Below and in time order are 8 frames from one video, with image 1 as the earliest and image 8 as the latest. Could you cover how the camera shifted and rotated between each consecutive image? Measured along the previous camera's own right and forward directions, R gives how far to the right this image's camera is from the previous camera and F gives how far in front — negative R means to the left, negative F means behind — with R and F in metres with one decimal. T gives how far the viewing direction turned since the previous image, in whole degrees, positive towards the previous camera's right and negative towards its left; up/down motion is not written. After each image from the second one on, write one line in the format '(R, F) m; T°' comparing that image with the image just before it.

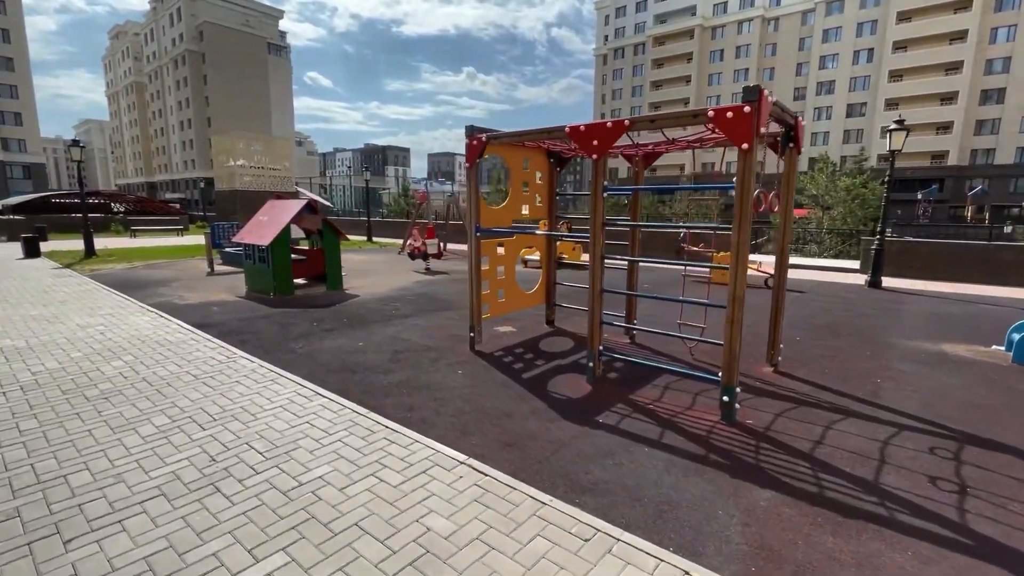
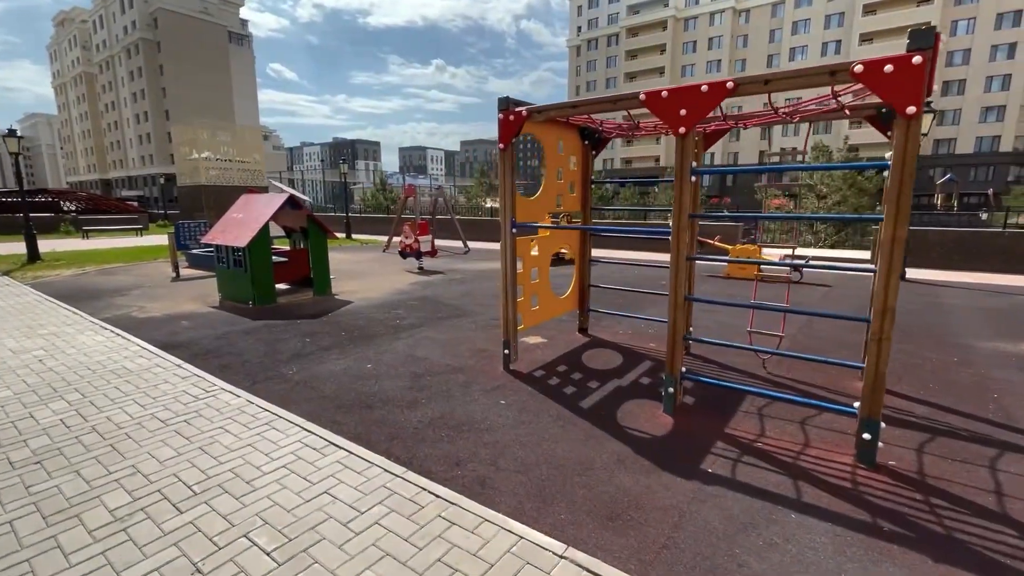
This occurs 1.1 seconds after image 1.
(-0.7, +1.0) m; +3°
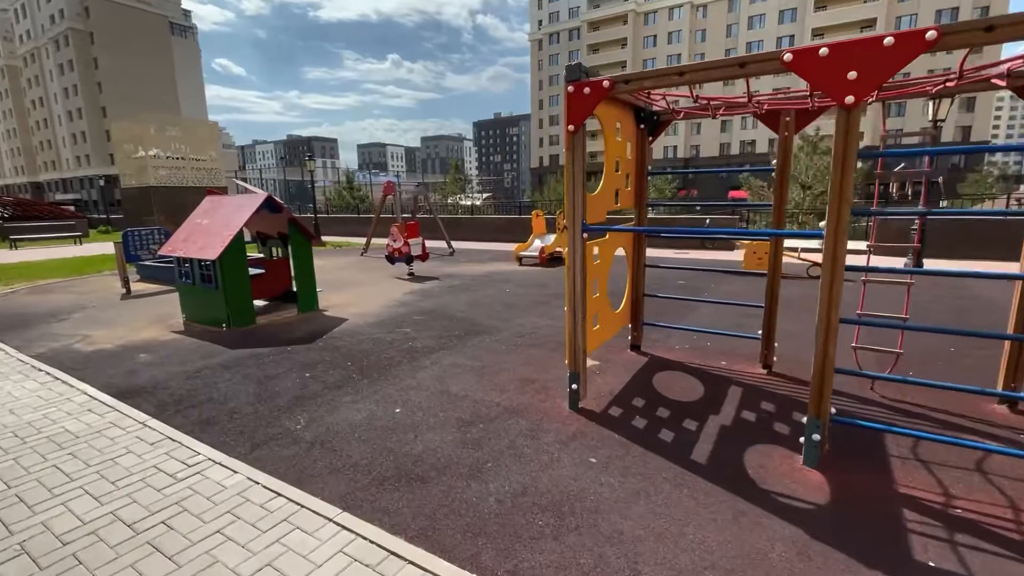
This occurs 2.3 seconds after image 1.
(-0.8, +1.0) m; +4°
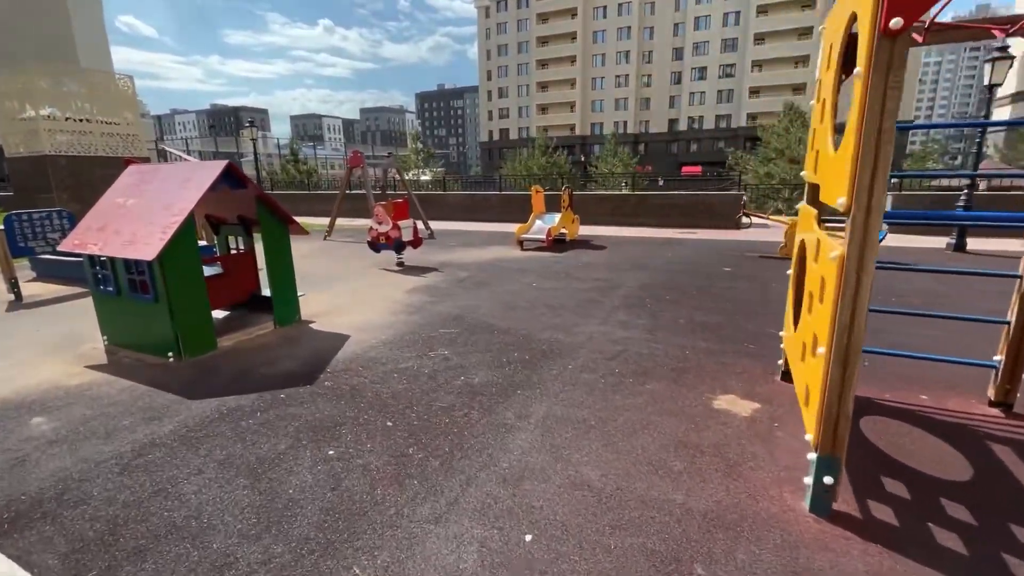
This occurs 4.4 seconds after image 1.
(-1.3, +1.8) m; +6°
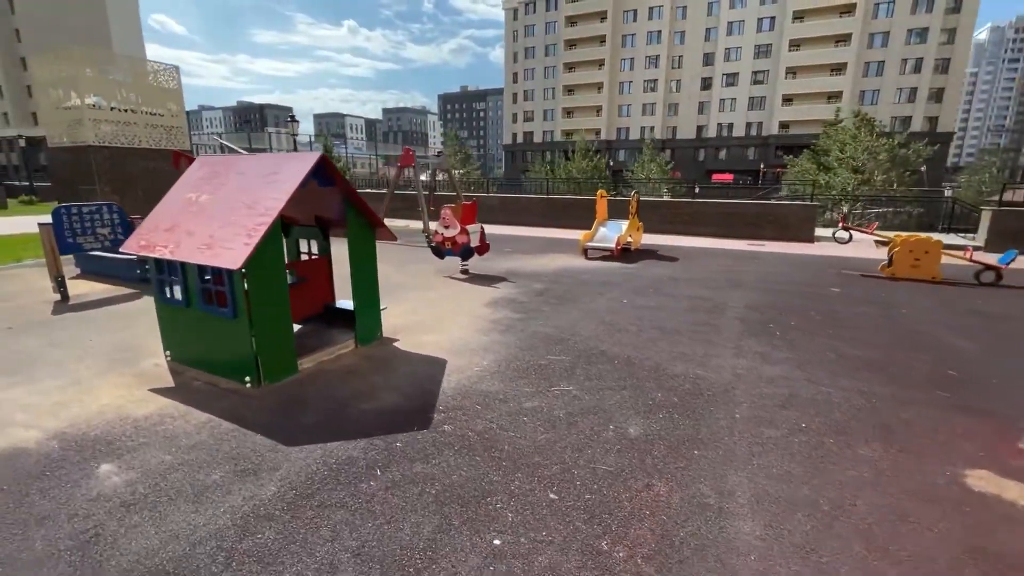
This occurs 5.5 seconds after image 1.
(-1.1, +0.8) m; -2°
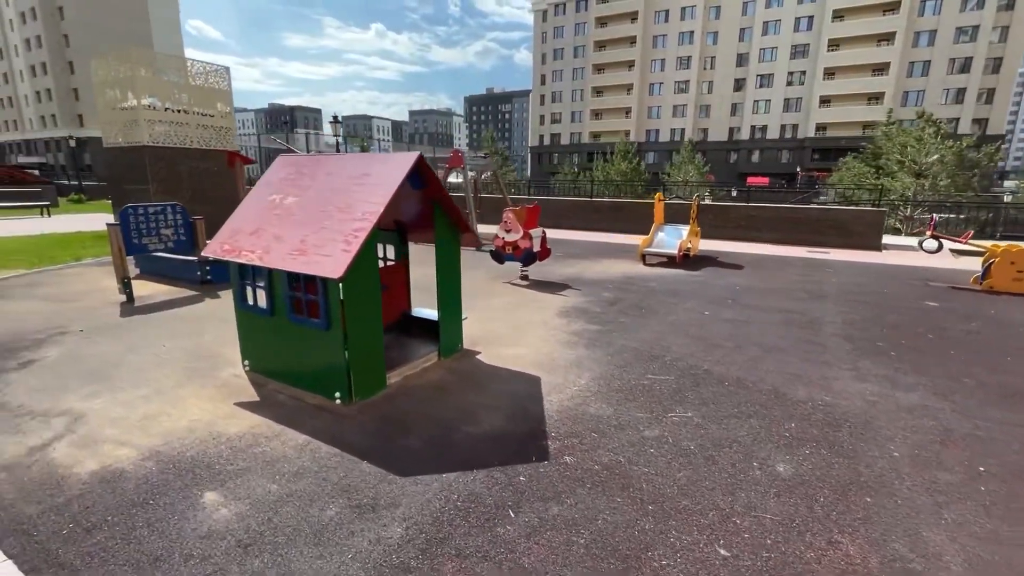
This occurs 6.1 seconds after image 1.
(-0.7, +0.3) m; -3°
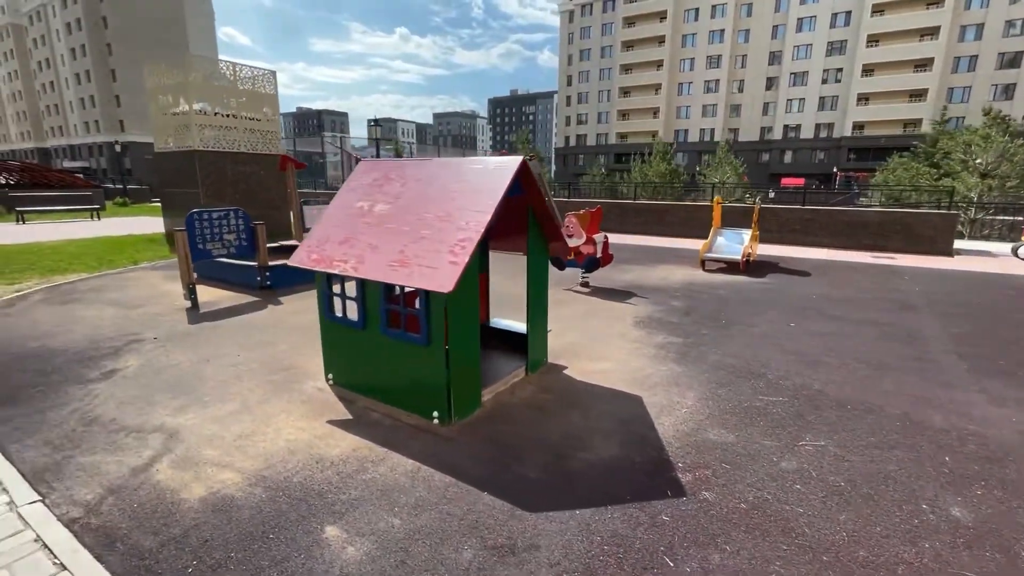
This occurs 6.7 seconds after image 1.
(-0.6, +0.2) m; -3°
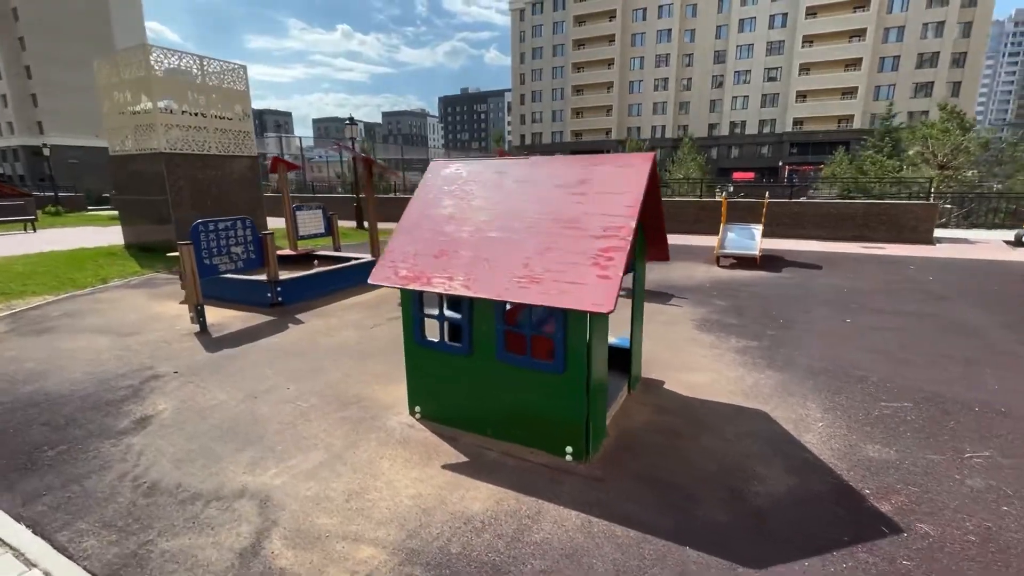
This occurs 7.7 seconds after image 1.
(-1.1, +0.5) m; +5°
